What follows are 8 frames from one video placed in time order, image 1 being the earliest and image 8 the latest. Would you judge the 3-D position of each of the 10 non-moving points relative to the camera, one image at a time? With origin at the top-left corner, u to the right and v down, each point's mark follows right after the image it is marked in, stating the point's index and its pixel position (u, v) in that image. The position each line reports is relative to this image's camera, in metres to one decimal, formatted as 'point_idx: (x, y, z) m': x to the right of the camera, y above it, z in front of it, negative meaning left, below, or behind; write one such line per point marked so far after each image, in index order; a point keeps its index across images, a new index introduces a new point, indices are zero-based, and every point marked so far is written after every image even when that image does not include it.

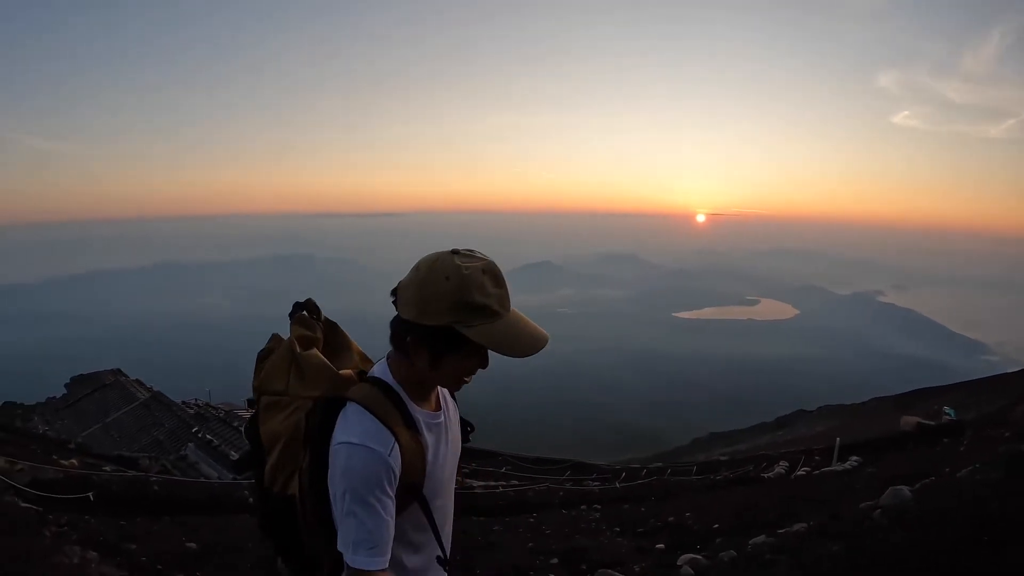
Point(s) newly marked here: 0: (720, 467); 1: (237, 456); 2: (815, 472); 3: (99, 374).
0: (+4.9, -4.3, +14.1) m
1: (-5.3, -3.1, +11.2) m
2: (+5.8, -3.5, +11.1) m
3: (-11.3, -2.4, +15.9) m
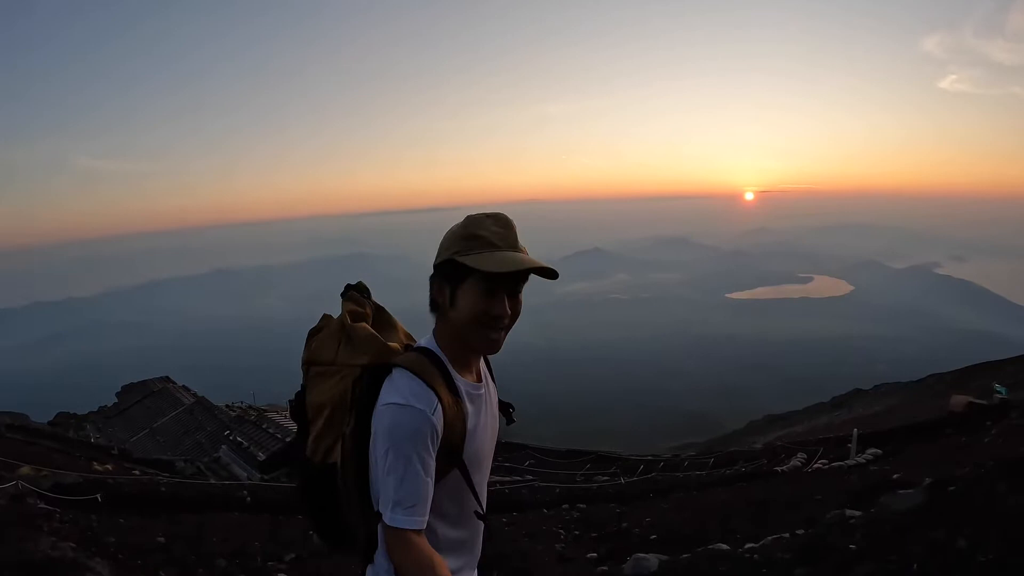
0: (+5.3, -4.1, +14.1) m
1: (-5.2, -3.4, +12.1) m
2: (+5.9, -3.3, +10.9) m
3: (-10.7, -2.8, +17.3) m
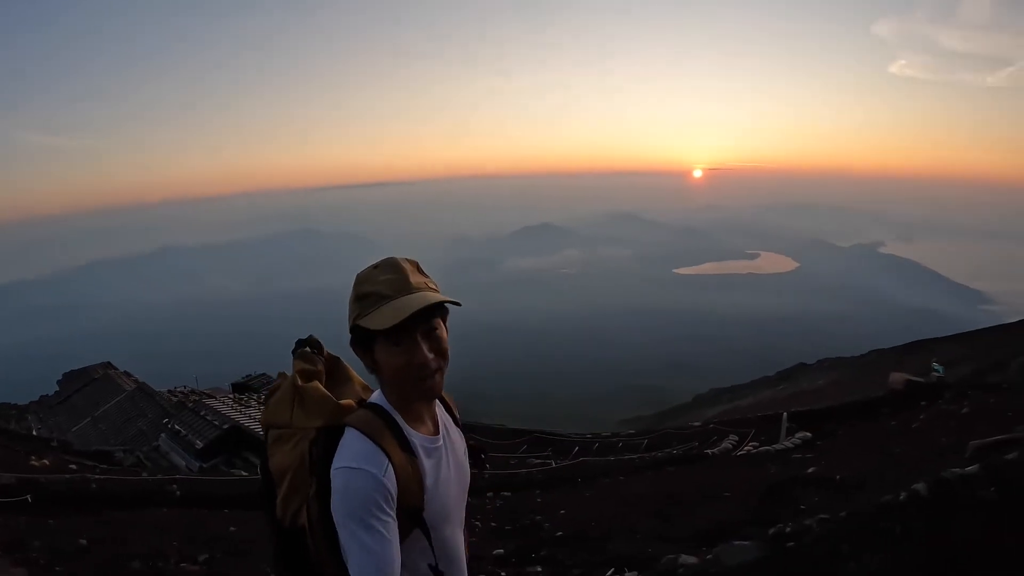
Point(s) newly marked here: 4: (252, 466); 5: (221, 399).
0: (+4.0, -3.8, +14.7) m
1: (-6.4, -3.2, +12.1) m
2: (+4.7, -3.1, +11.6) m
3: (-12.1, -2.3, +17.0) m
4: (-5.3, -3.4, +11.7) m
5: (-7.5, -2.8, +15.2) m
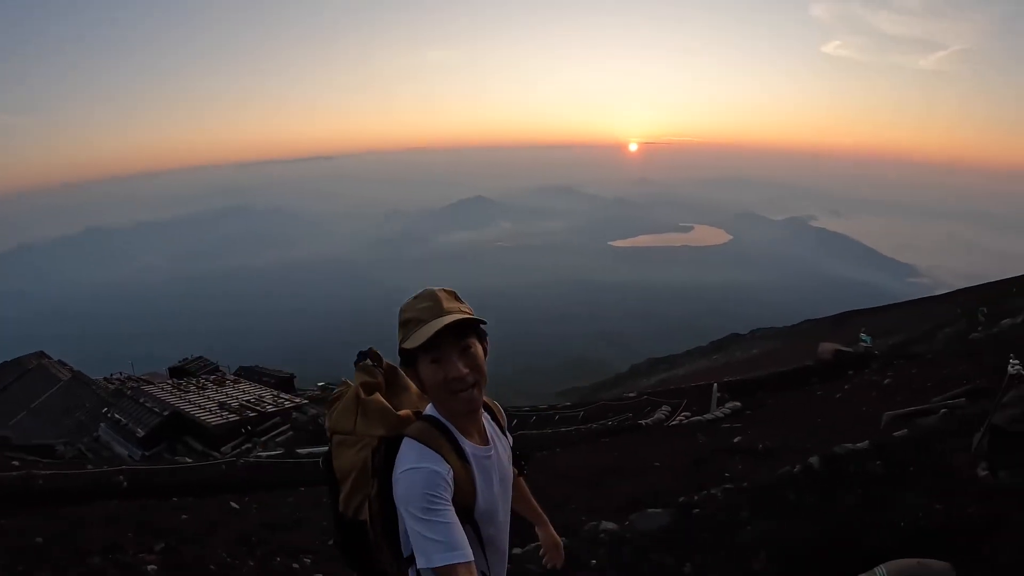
0: (+2.8, -3.2, +15.4) m
1: (-7.3, -2.9, +12.0) m
2: (+3.8, -2.7, +12.3) m
3: (-13.5, -1.9, +16.3) m
4: (-6.3, -3.2, +11.6) m
5: (-8.7, -2.4, +14.9) m
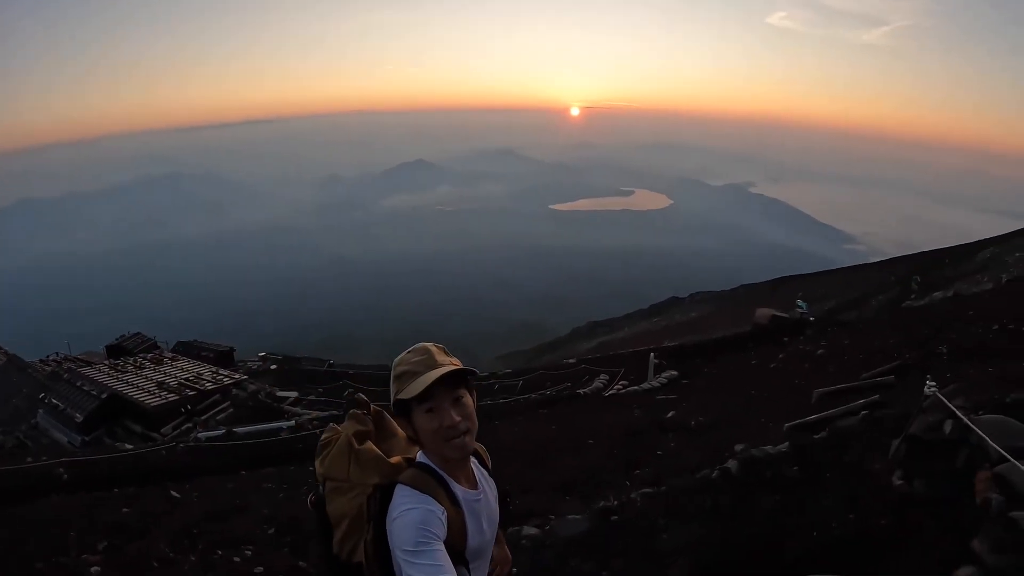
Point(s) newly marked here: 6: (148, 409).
0: (+1.7, -2.5, +15.7) m
1: (-8.2, -2.6, +11.4) m
2: (+2.9, -2.2, +12.7) m
3: (-14.7, -1.4, +15.2) m
4: (-7.1, -2.8, +11.2) m
5: (-9.8, -1.9, +14.2) m
6: (-6.9, -2.3, +11.4) m
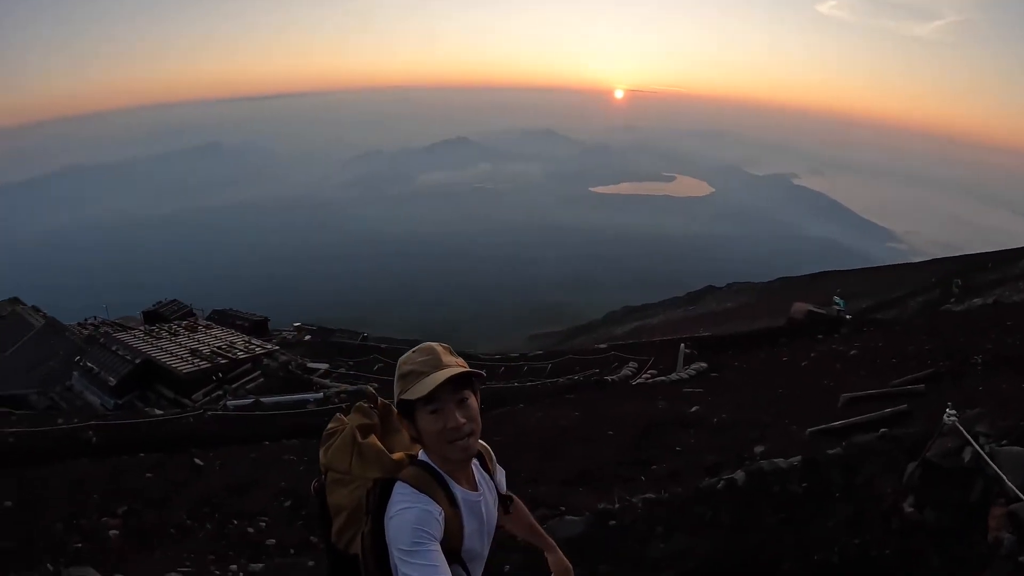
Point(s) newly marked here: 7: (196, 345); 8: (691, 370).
0: (+2.3, -2.2, +15.6) m
1: (-7.8, -1.9, +11.8) m
2: (+3.3, -2.0, +12.5) m
3: (-14.0, -0.4, +15.9) m
4: (-6.7, -2.2, +11.6) m
5: (-9.2, -1.1, +14.7) m
6: (-6.5, -1.8, +11.8) m
7: (-7.2, -1.4, +13.6) m
8: (+4.1, -1.9, +12.9) m
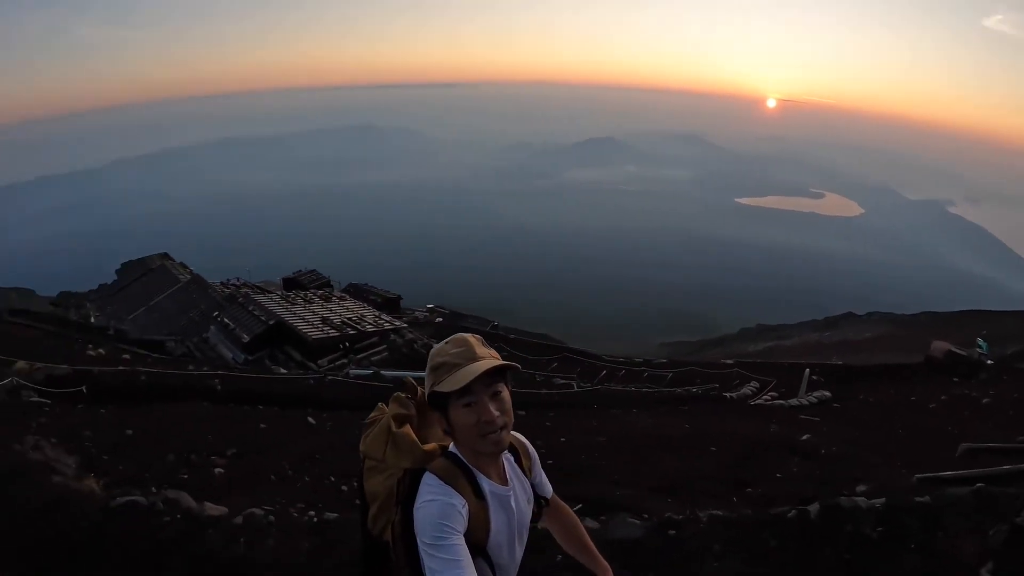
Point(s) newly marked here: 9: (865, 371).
0: (+4.6, -2.4, +15.0) m
1: (-5.9, -1.1, +13.0) m
2: (+5.1, -2.4, +11.8) m
3: (-11.2, +1.0, +18.0) m
4: (-4.9, -1.6, +12.5) m
5: (-6.7, -0.2, +16.0) m
6: (-4.7, -1.1, +12.7) m
7: (-4.9, -0.6, +14.6) m
8: (+6.0, -2.3, +12.0) m
9: (+8.8, -2.3, +15.2) m
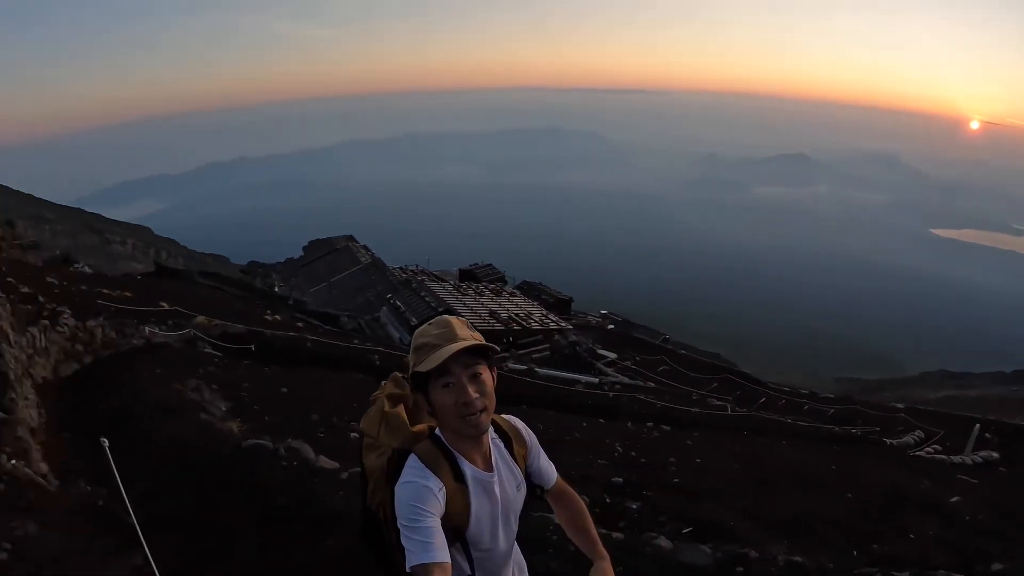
0: (+7.6, -3.0, +13.4) m
1: (-2.9, -0.8, +14.0) m
2: (+7.3, -2.9, +10.1) m
3: (-6.5, +1.8, +20.2) m
4: (-2.1, -1.3, +13.4) m
5: (-2.9, +0.2, +17.2) m
6: (-1.8, -0.8, +13.5) m
7: (-1.5, -0.4, +15.3) m
8: (+8.2, -3.0, +10.1) m
9: (+11.7, -3.2, +12.6) m
